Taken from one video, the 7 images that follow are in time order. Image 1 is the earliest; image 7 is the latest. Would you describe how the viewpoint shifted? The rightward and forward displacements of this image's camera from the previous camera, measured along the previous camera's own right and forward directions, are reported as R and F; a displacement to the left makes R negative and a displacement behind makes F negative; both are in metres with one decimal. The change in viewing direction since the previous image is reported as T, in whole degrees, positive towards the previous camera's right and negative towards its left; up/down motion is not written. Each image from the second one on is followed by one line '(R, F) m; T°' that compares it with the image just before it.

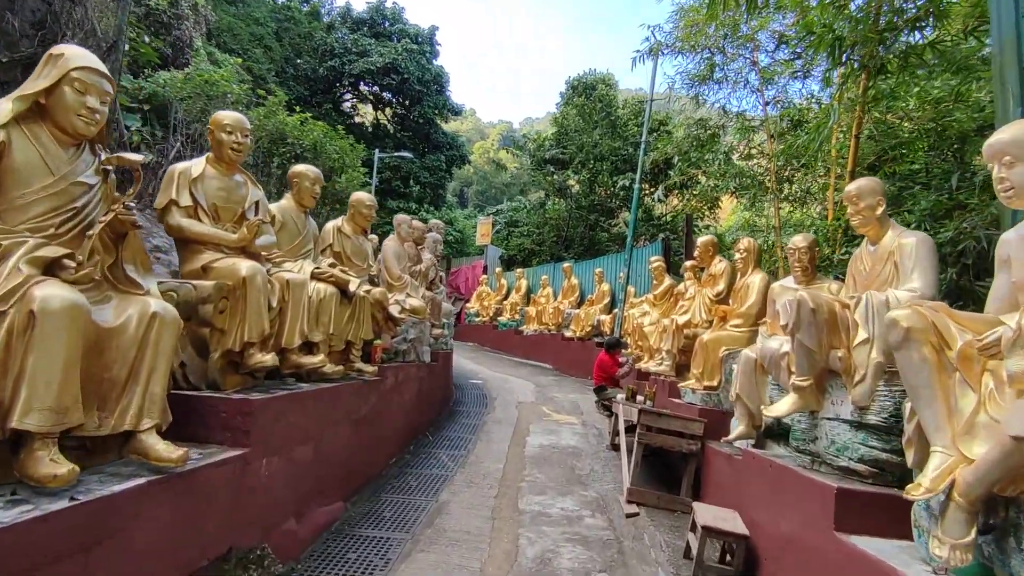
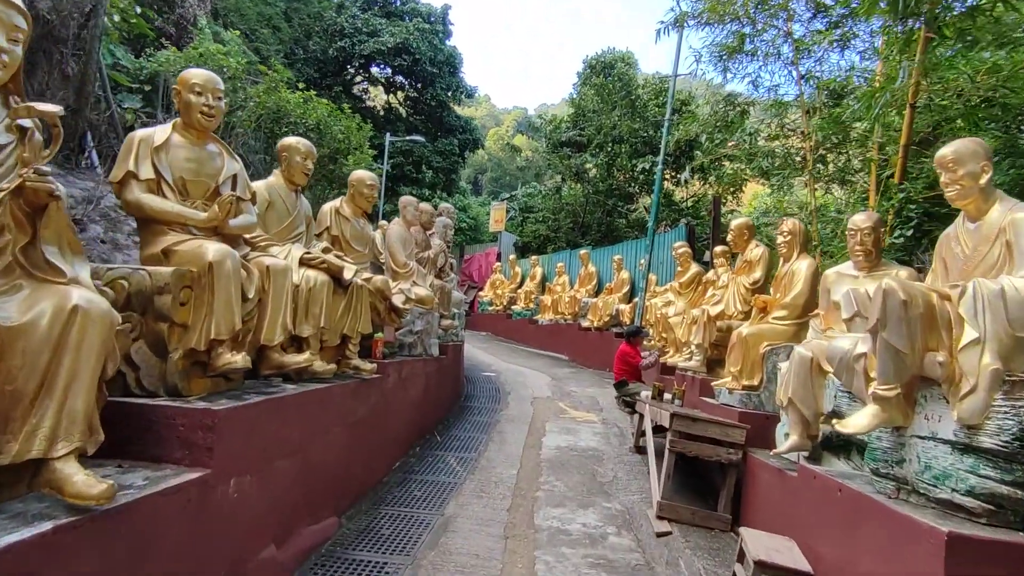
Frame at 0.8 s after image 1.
(0.0, +0.5) m; -1°
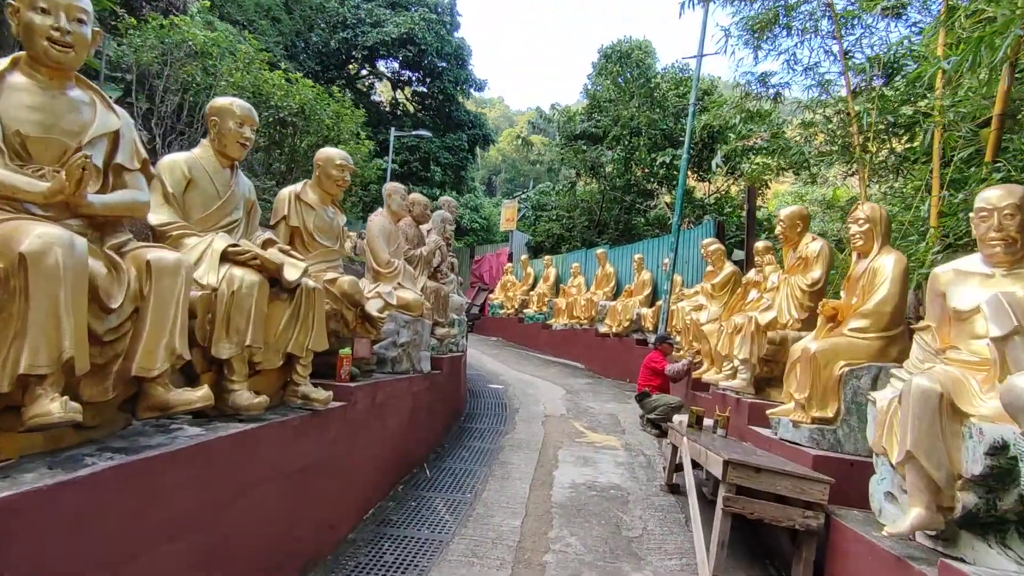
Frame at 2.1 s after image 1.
(+0.1, +0.9) m; -1°
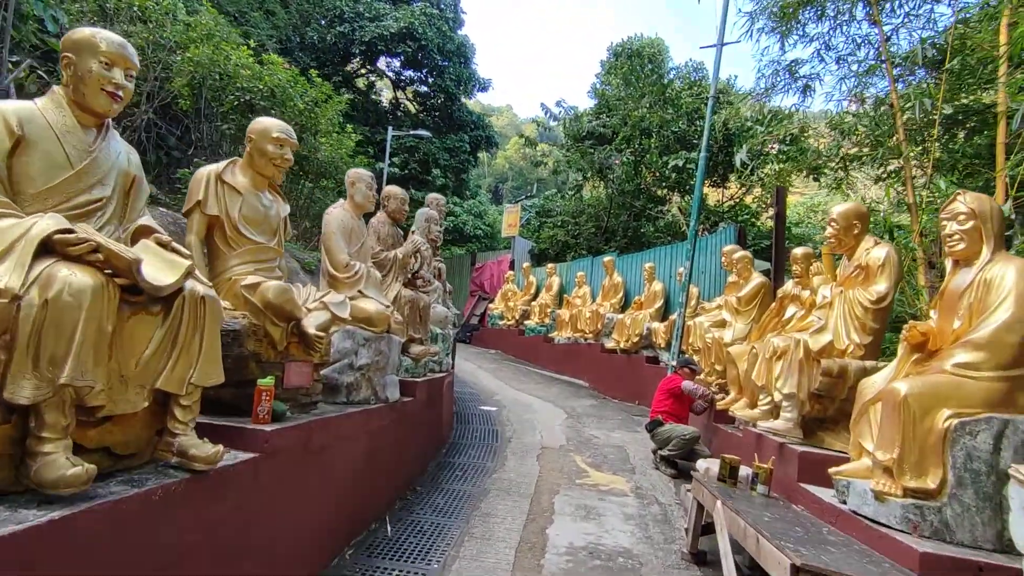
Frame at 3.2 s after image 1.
(+0.1, +0.9) m; -1°
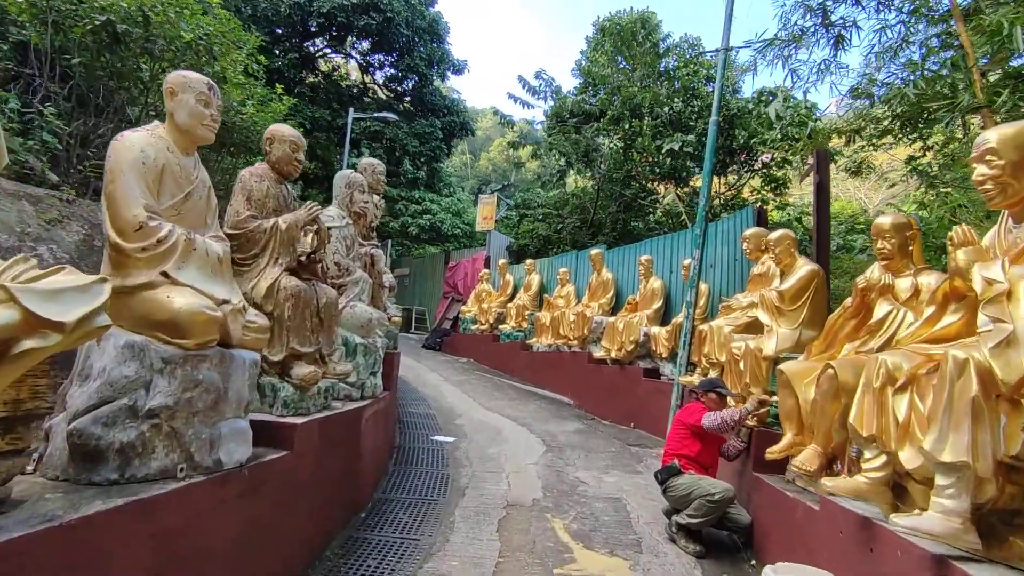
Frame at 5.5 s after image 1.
(+0.2, +1.6) m; +1°
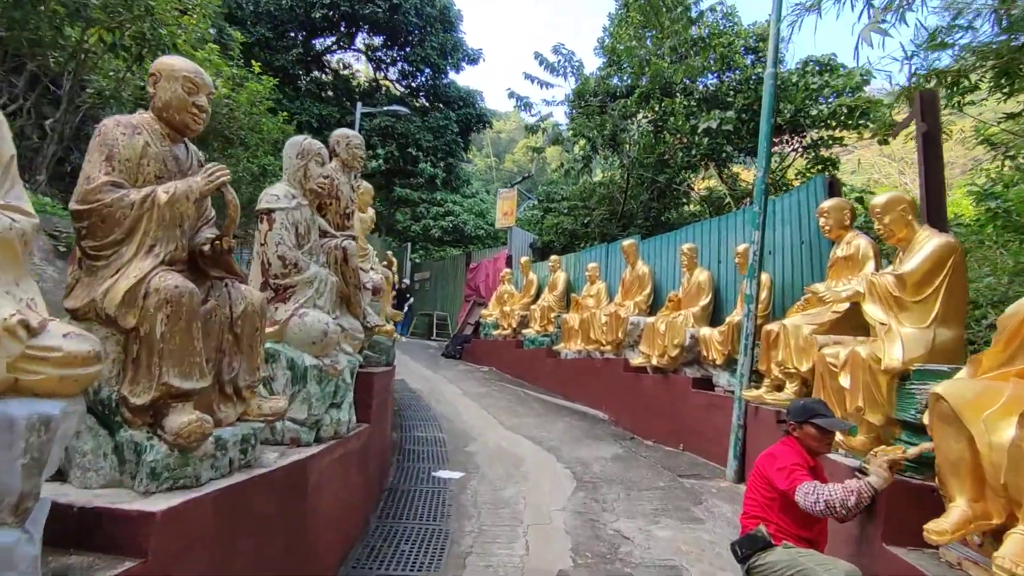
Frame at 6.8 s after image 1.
(+0.1, +1.1) m; -3°
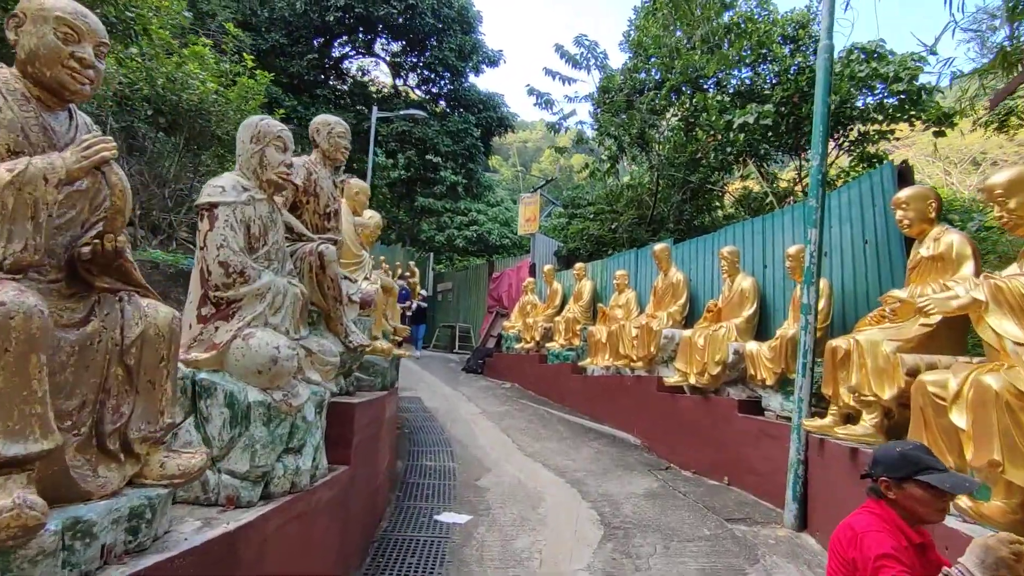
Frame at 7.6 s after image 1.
(+0.1, +0.7) m; -3°
